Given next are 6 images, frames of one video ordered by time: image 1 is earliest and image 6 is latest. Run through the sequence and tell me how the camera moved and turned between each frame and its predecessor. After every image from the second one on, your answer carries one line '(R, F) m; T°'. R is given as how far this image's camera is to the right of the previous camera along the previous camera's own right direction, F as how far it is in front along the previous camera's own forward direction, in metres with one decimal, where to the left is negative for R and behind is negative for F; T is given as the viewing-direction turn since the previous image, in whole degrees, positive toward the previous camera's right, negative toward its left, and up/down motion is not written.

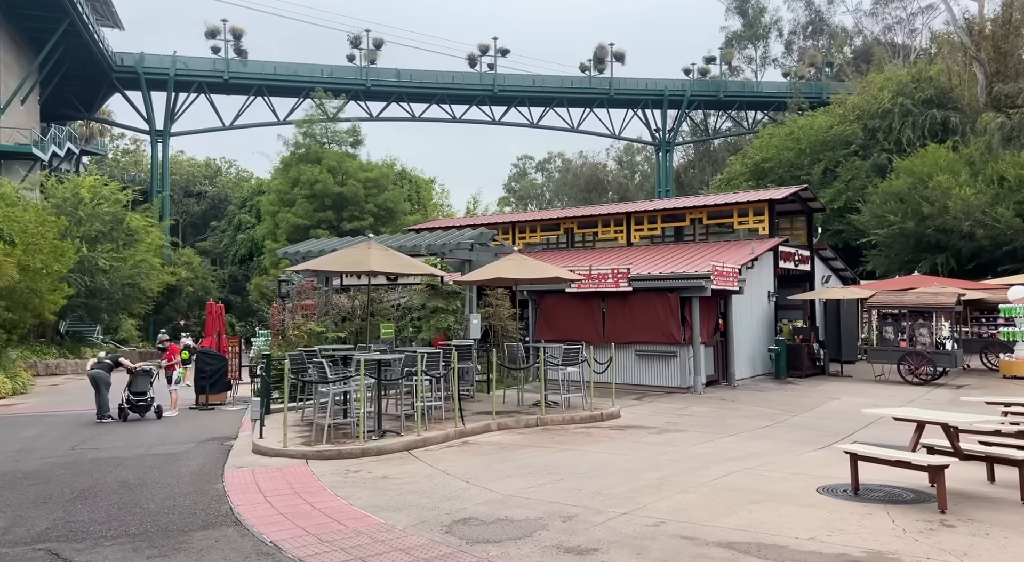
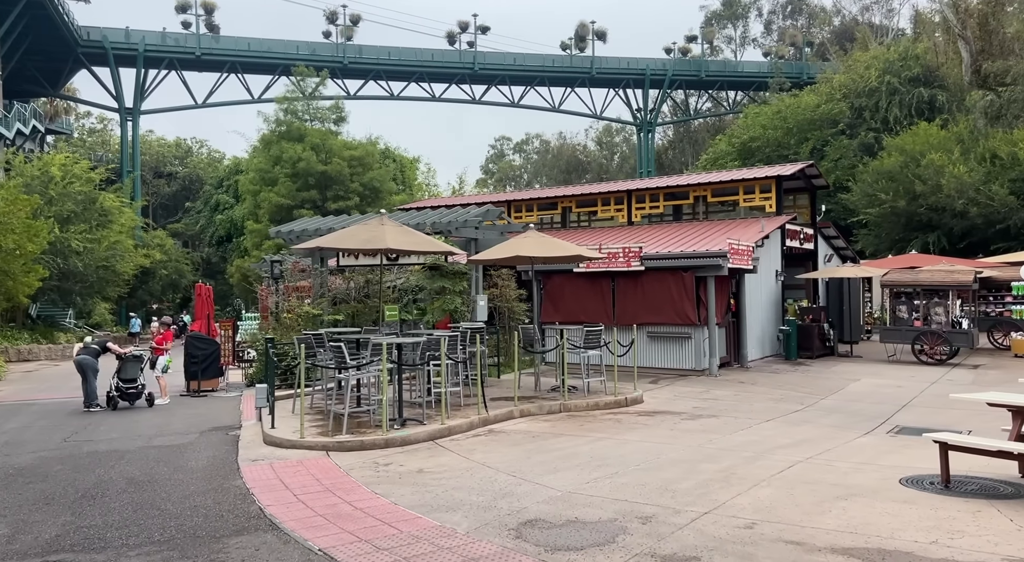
(-0.6, +0.5) m; +2°
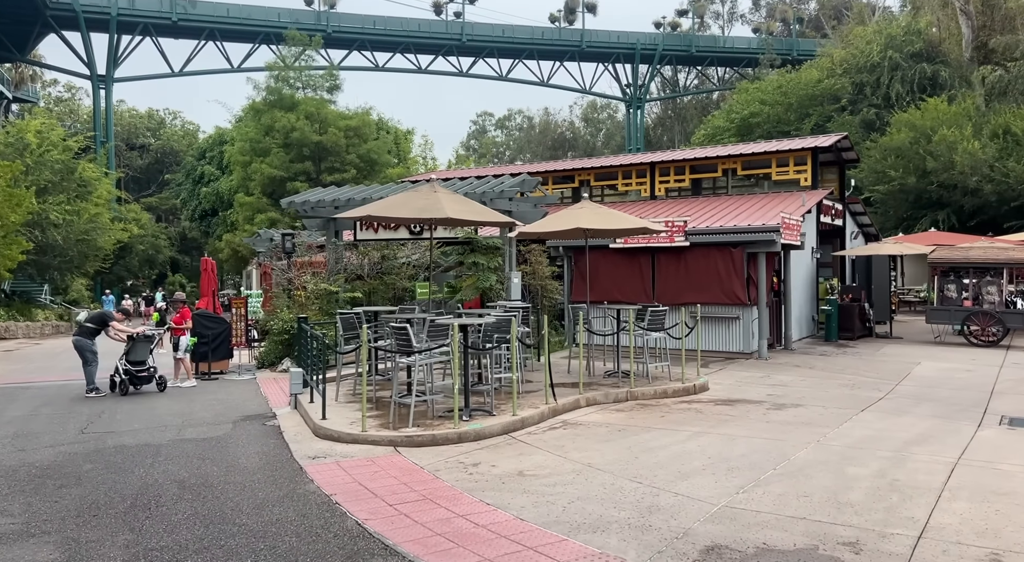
(-1.1, +0.9) m; +2°
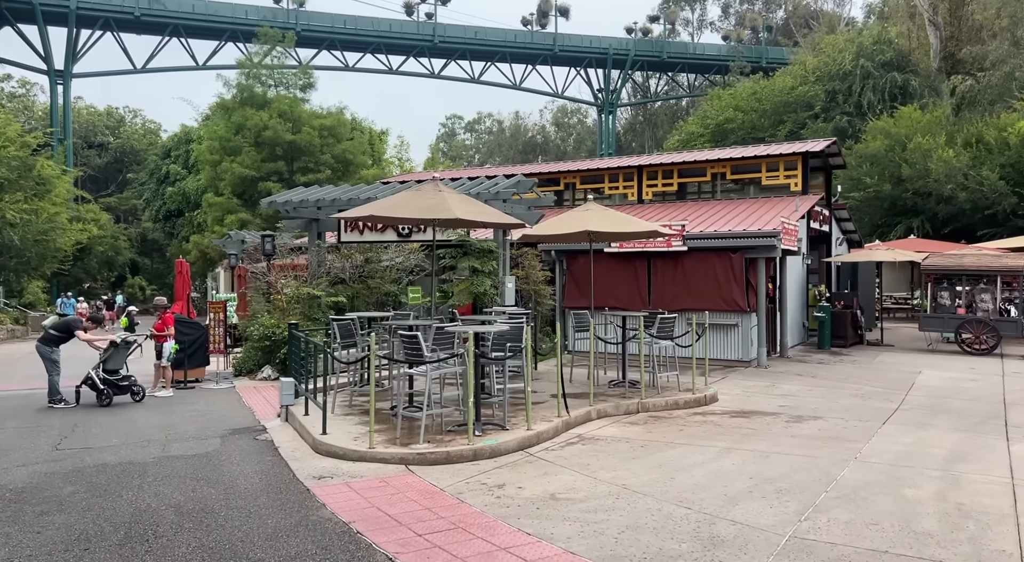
(-0.5, +0.4) m; +3°
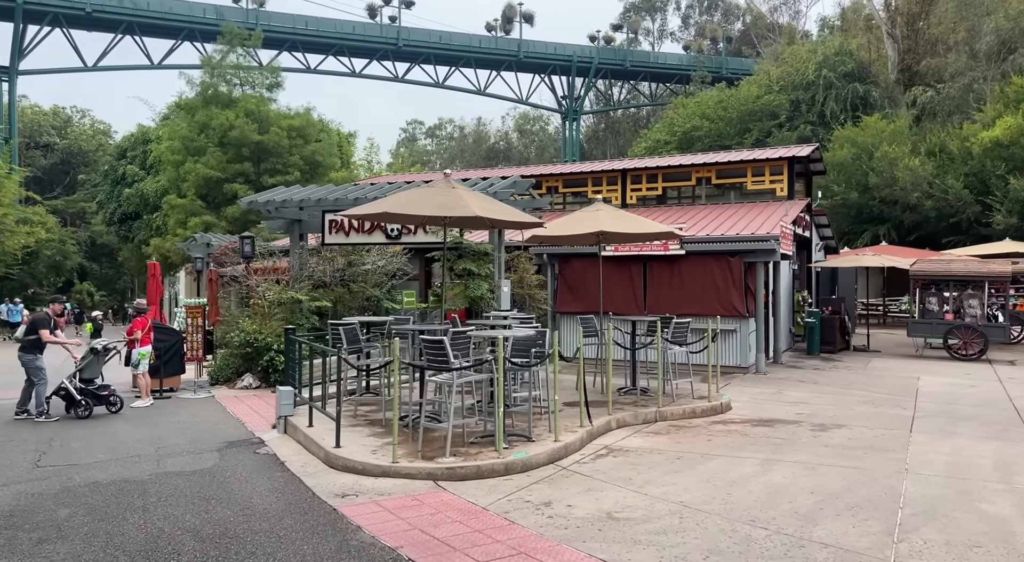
(-0.7, +0.4) m; +3°
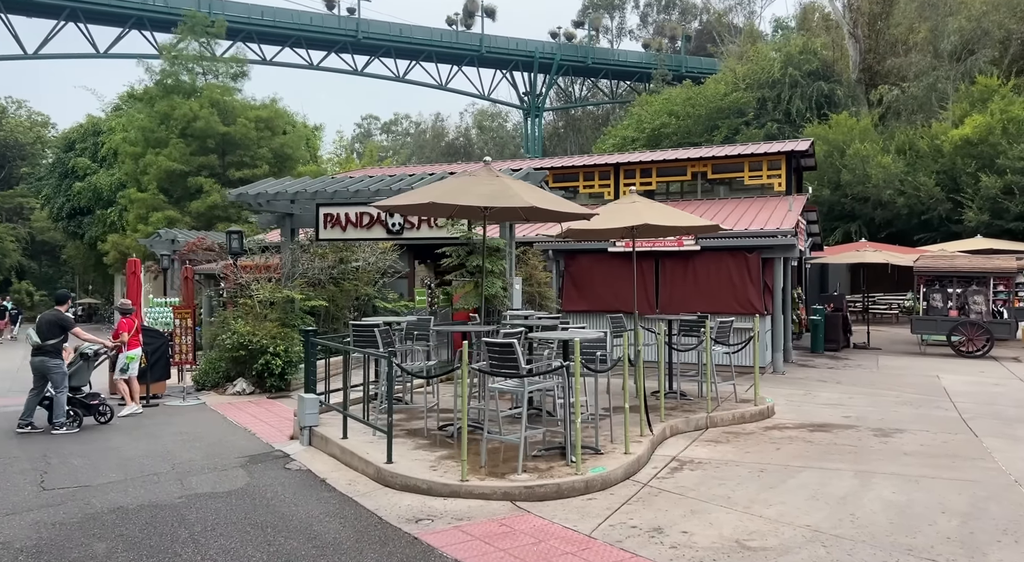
(-1.0, +0.6) m; +4°
